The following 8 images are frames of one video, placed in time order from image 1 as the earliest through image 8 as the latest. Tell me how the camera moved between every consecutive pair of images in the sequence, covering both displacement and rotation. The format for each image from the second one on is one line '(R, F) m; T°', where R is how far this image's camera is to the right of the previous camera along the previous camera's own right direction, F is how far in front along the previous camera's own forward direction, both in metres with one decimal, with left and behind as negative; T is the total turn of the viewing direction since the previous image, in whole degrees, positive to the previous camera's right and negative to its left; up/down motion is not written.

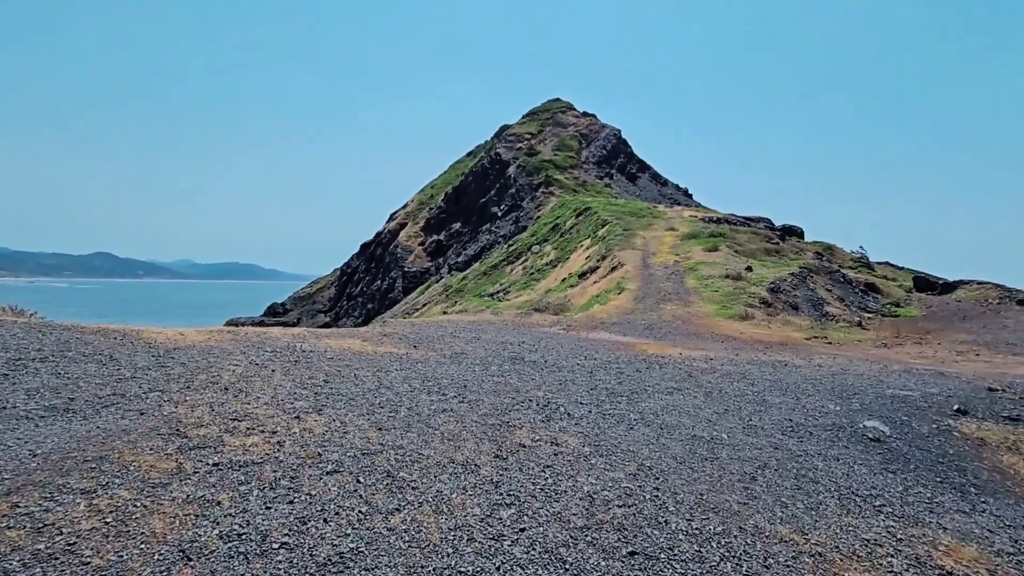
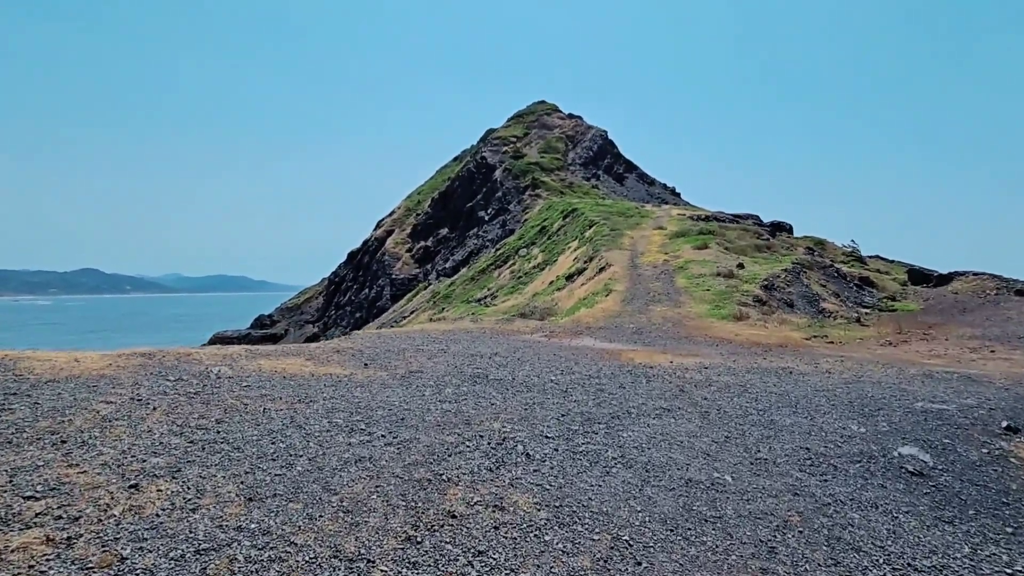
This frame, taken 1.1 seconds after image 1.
(+0.9, +2.5) m; +1°
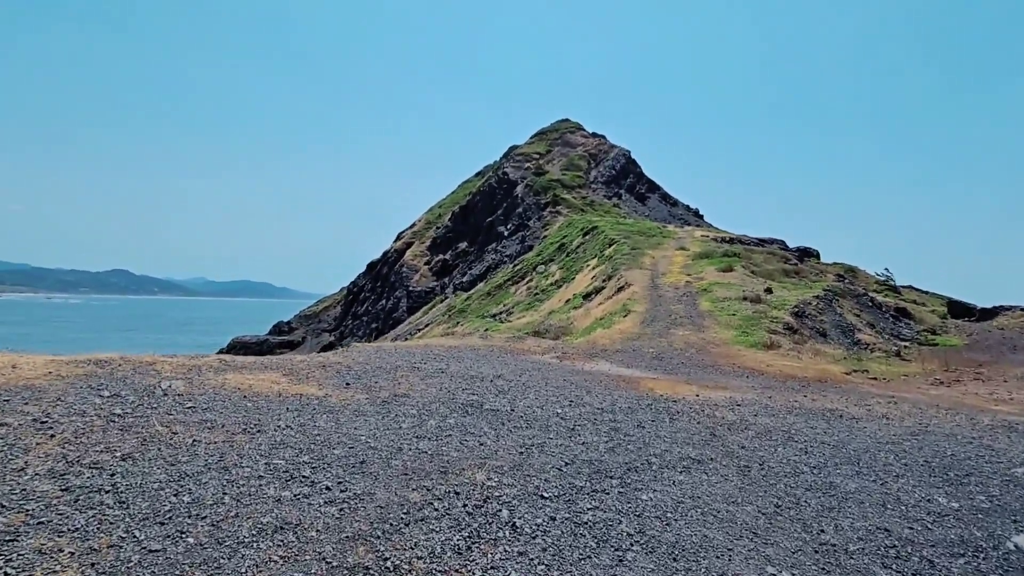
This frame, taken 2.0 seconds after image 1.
(+0.4, +2.2) m; -2°
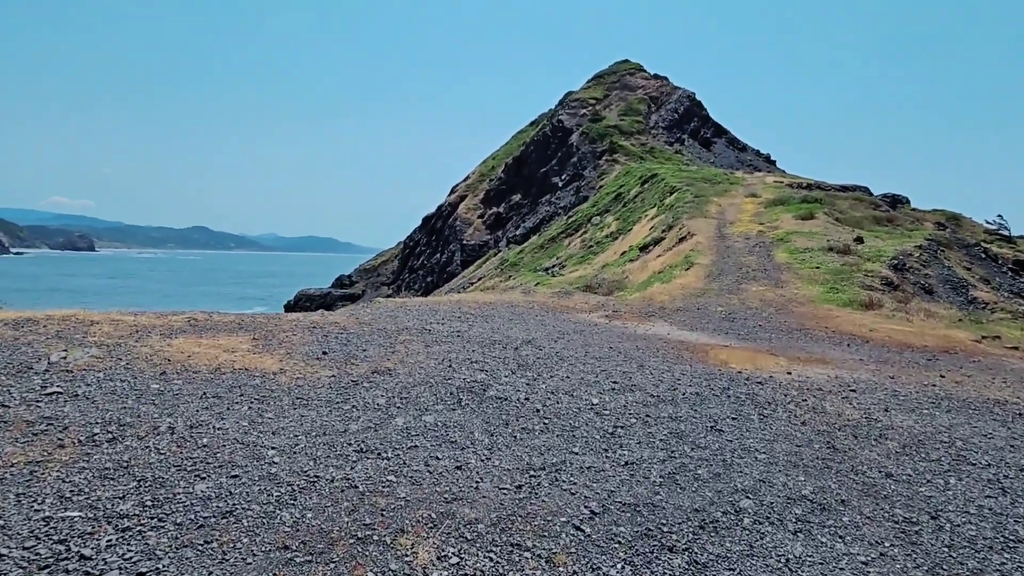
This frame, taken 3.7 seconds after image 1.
(+0.7, +4.0) m; -6°
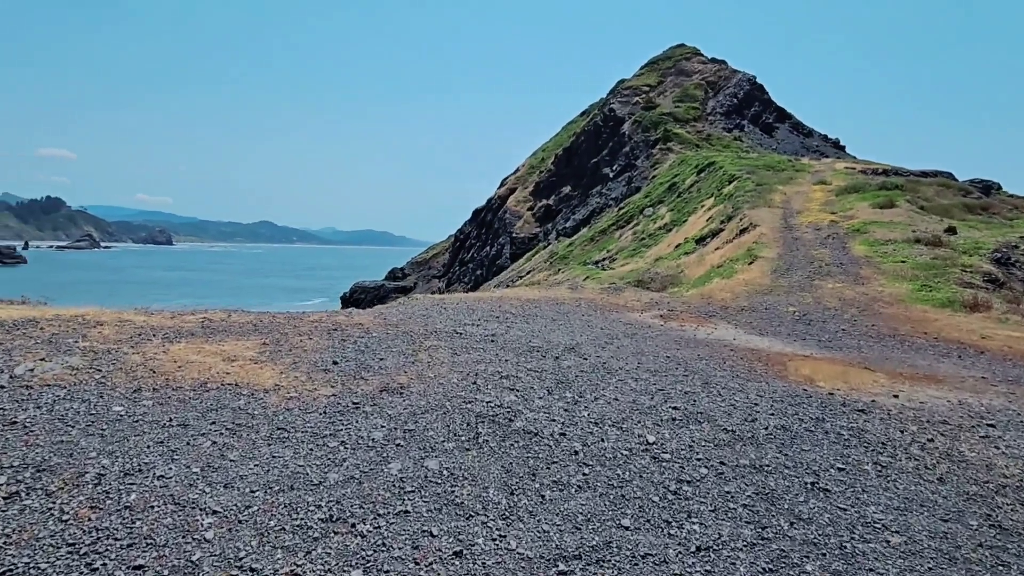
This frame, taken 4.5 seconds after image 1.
(+0.2, +1.9) m; -5°
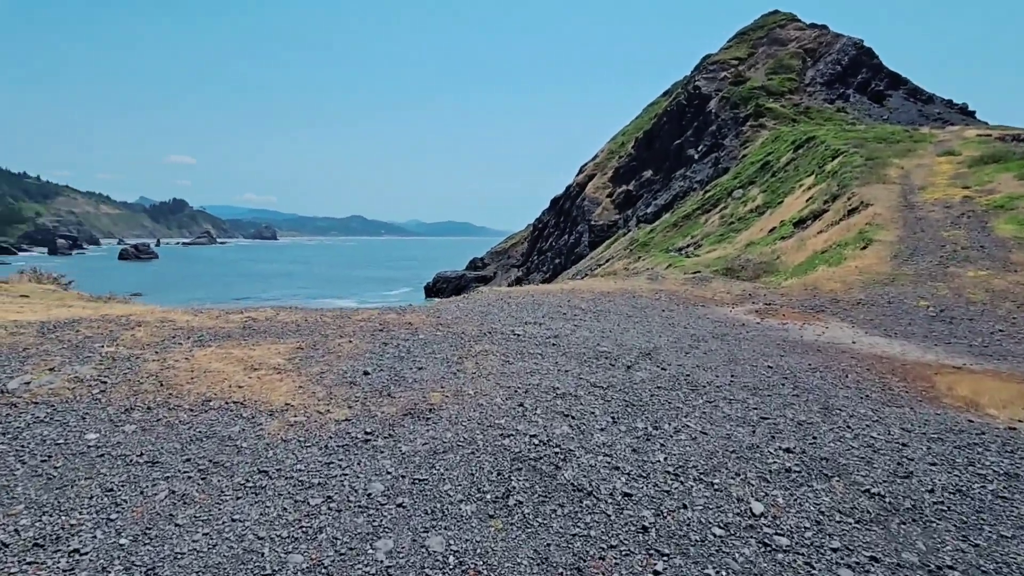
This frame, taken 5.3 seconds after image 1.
(+0.4, +1.9) m; -9°
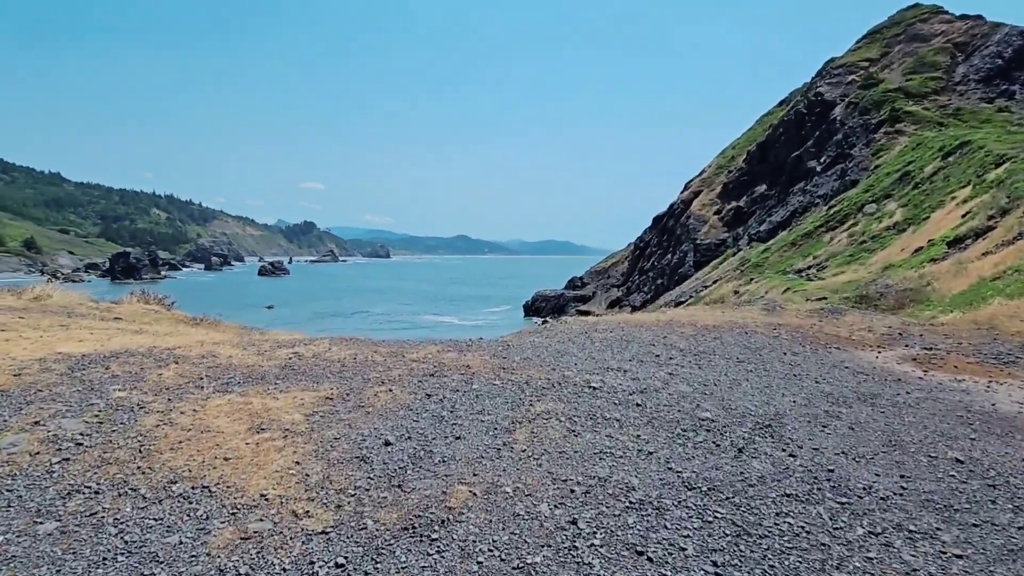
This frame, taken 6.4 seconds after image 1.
(+0.5, +2.3) m; -11°
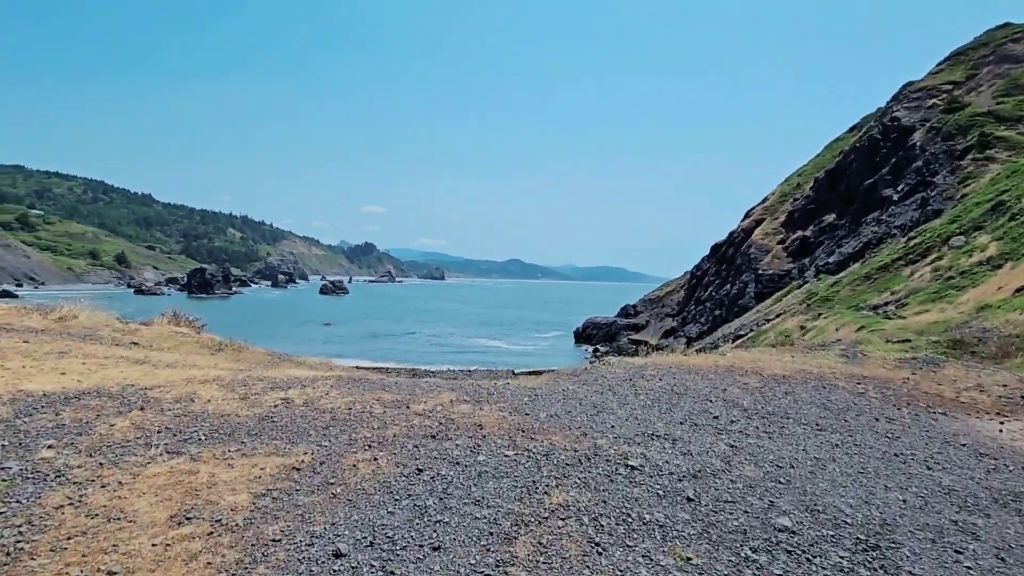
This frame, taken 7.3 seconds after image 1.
(+0.5, +2.0) m; -6°
